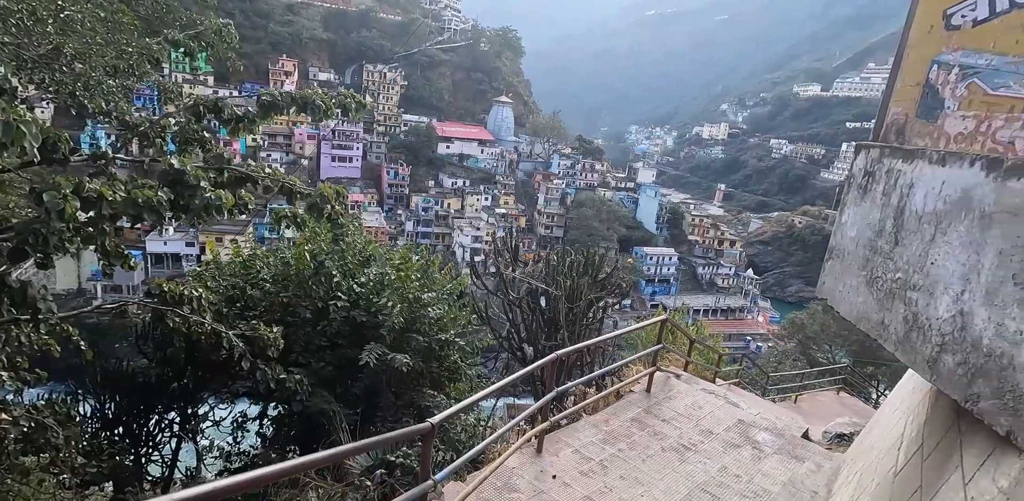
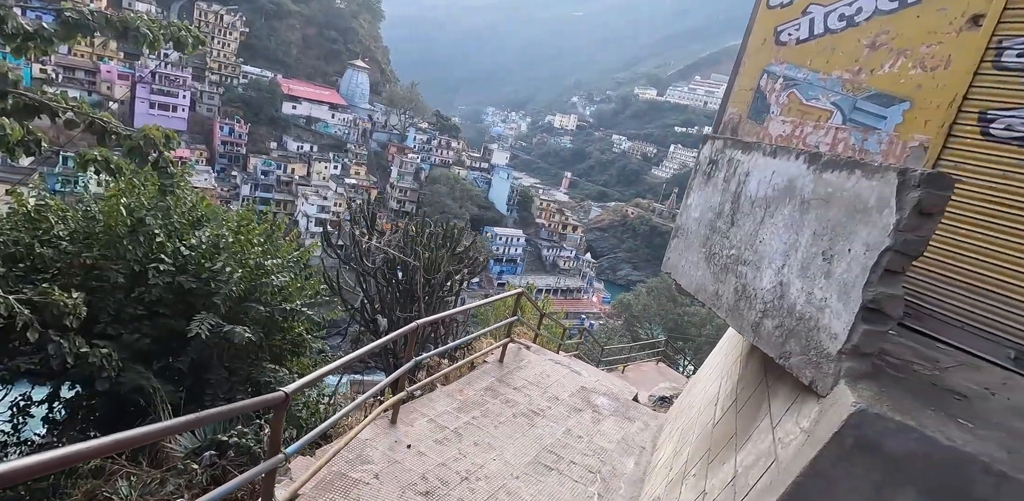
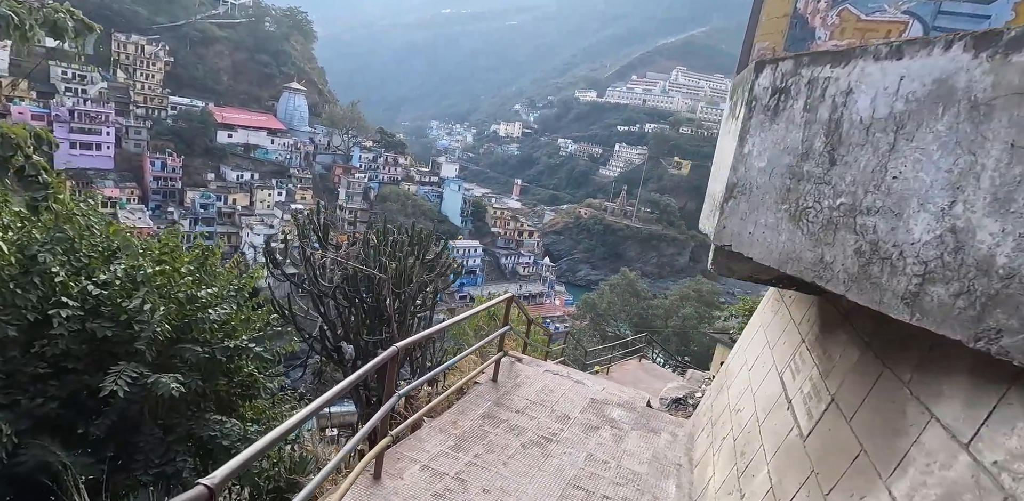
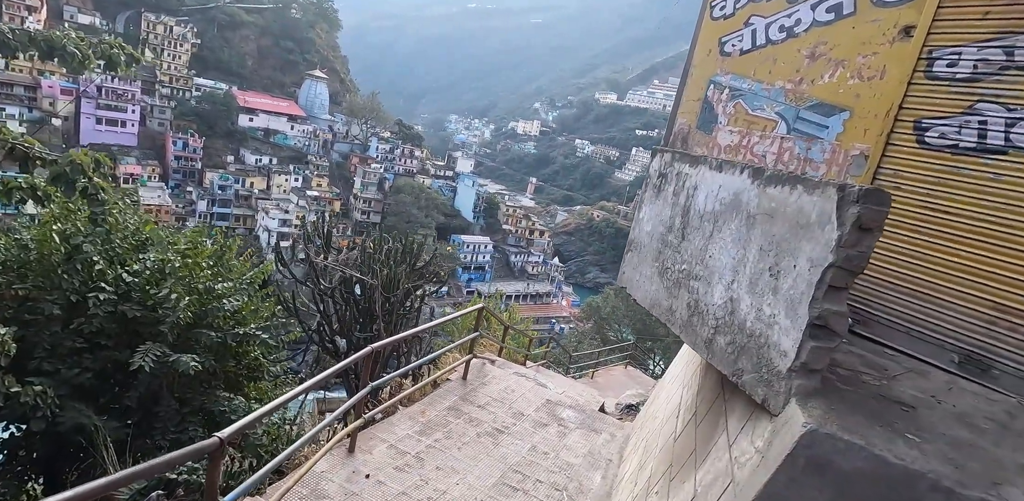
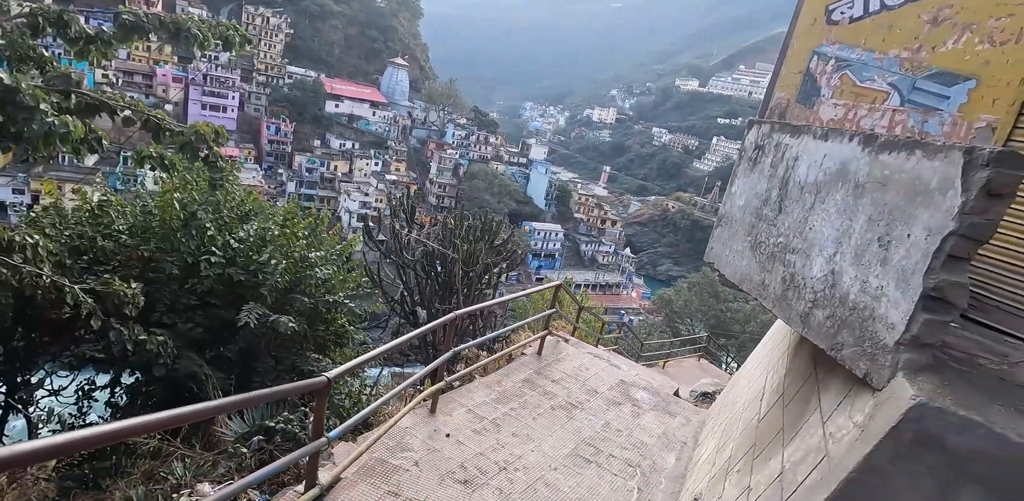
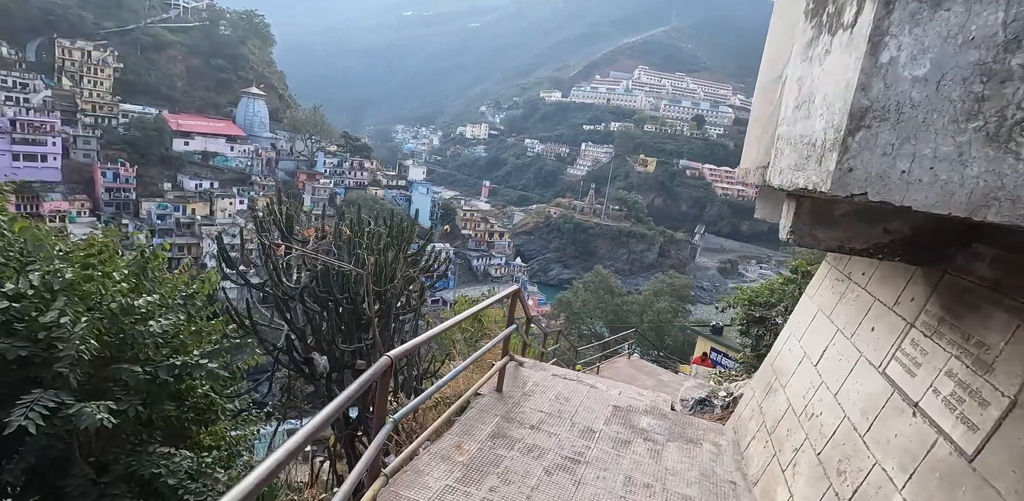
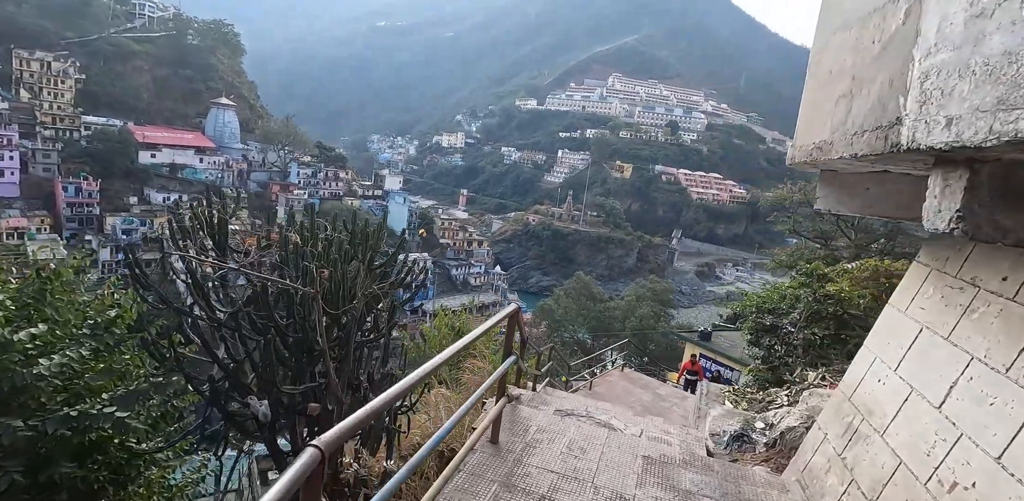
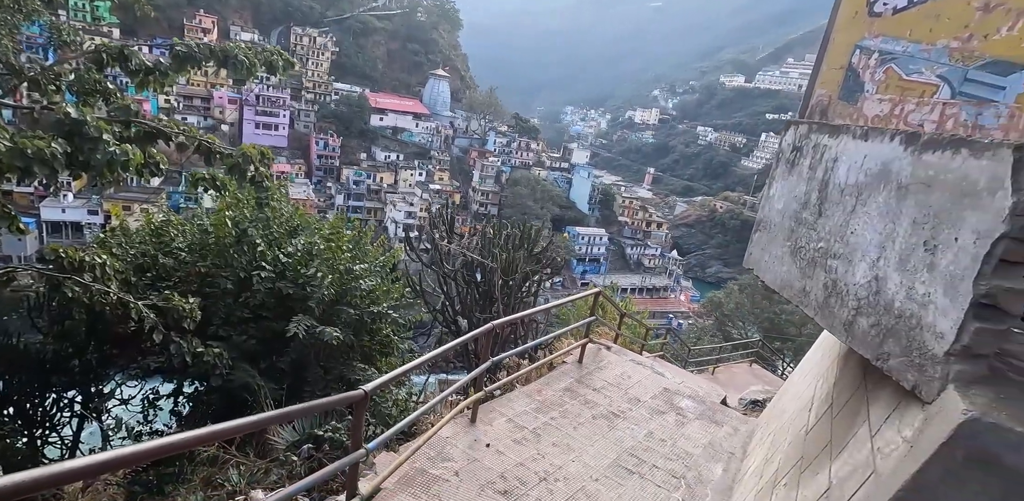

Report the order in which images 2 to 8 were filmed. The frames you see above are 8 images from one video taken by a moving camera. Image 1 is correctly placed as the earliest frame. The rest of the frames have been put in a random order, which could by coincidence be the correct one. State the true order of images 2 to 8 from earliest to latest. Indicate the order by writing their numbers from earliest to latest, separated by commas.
8, 5, 2, 4, 3, 6, 7
